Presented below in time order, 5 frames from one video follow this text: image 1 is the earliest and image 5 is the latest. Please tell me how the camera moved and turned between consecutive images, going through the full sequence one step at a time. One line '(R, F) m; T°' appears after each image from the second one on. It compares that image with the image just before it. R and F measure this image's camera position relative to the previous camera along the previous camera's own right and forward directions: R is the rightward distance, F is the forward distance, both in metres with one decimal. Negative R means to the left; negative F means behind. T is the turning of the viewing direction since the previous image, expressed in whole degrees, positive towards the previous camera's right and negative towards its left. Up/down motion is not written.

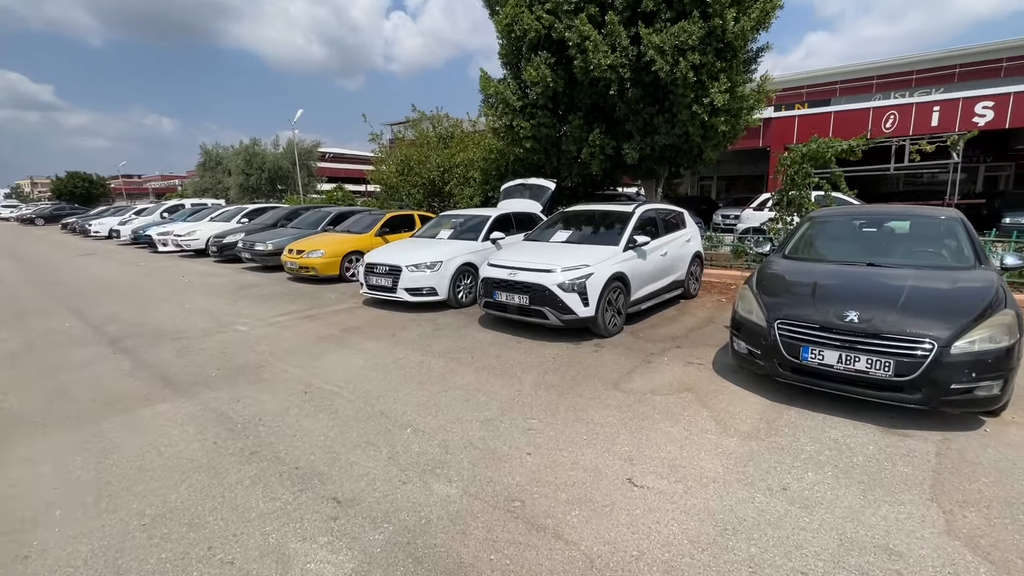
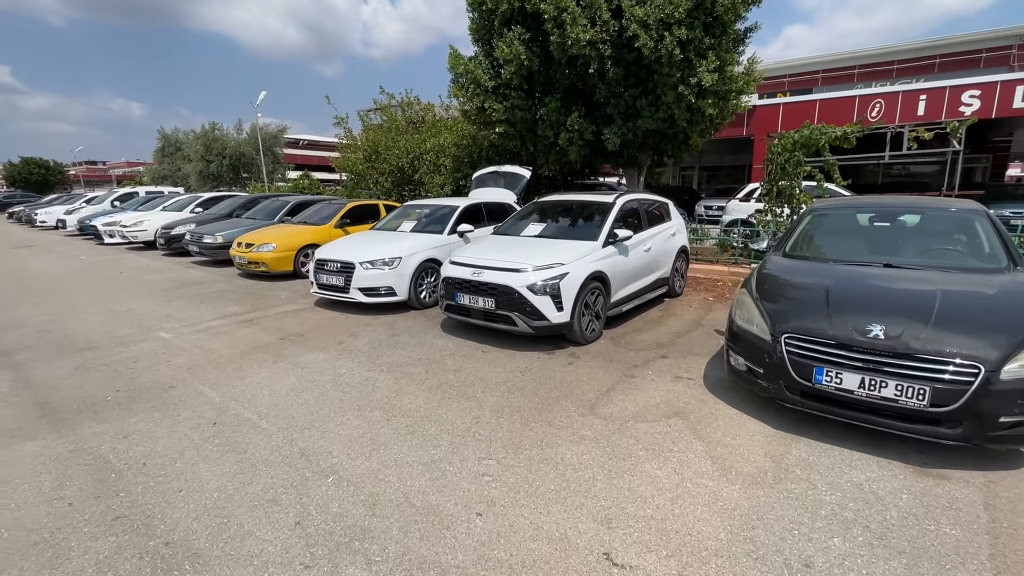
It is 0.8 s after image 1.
(+0.2, +0.7) m; +2°
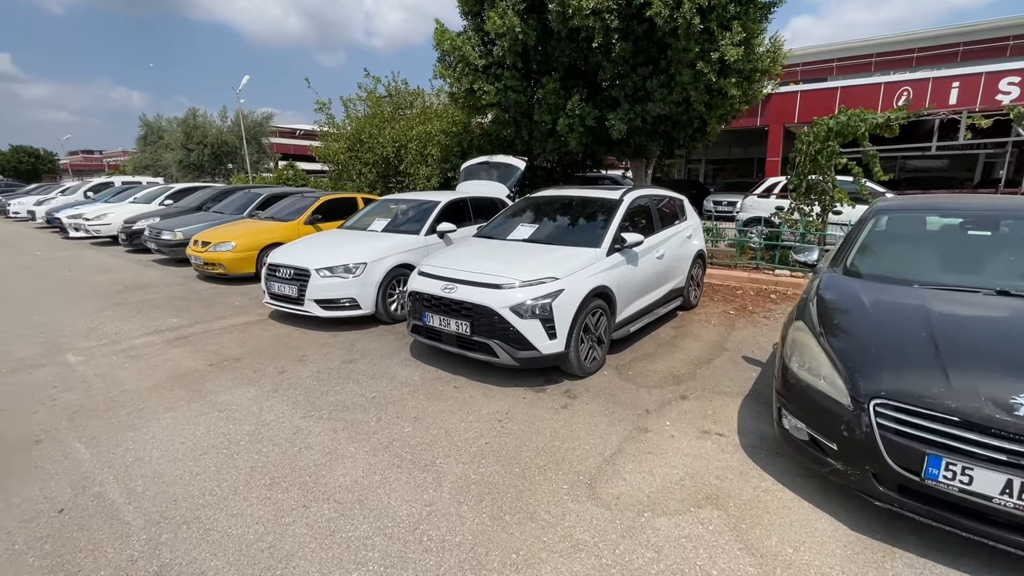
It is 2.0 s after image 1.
(+0.2, +1.1) m; 0°
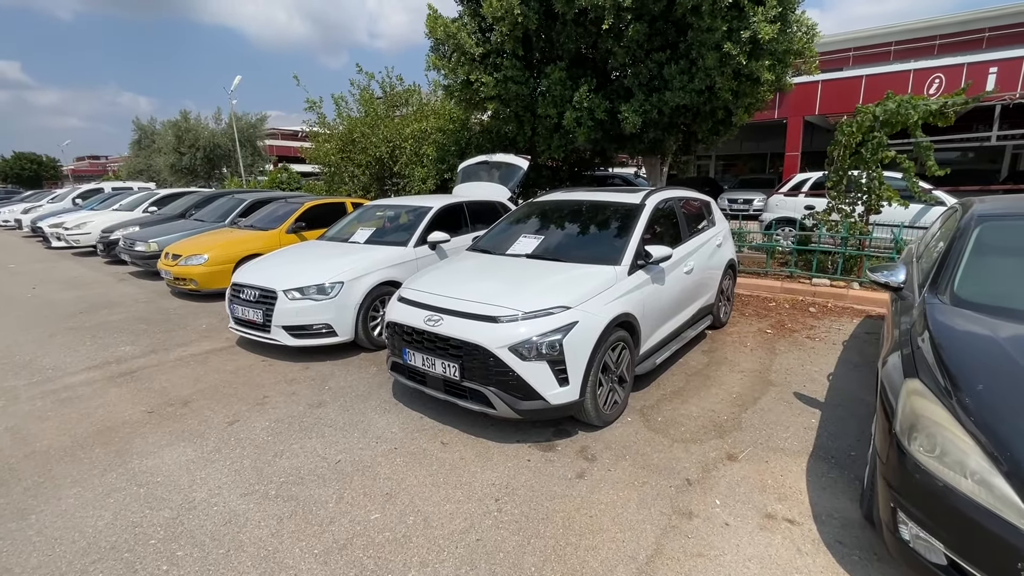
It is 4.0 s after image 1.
(0.0, +0.8) m; -1°
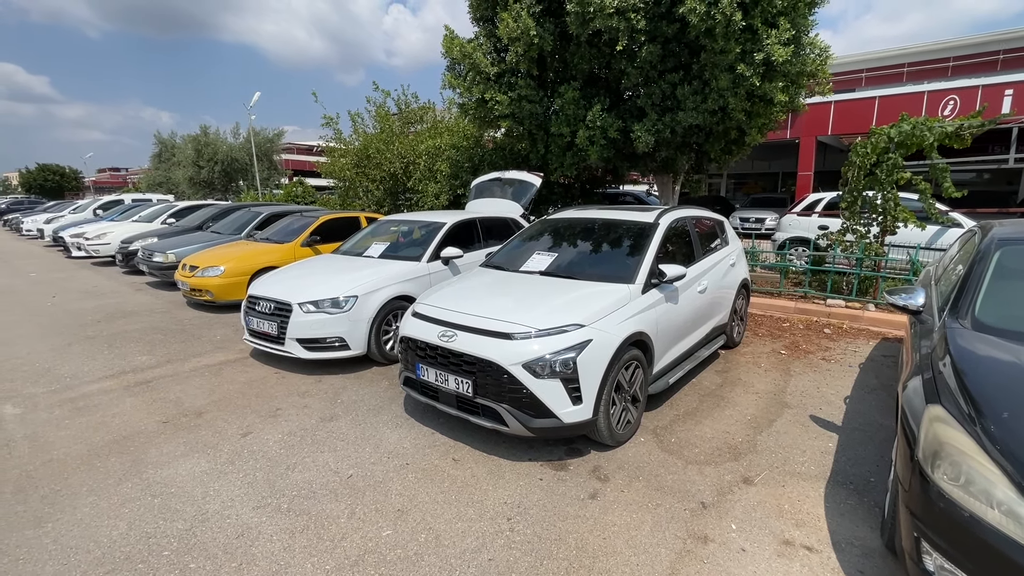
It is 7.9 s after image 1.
(0.0, 0.0) m; -1°
